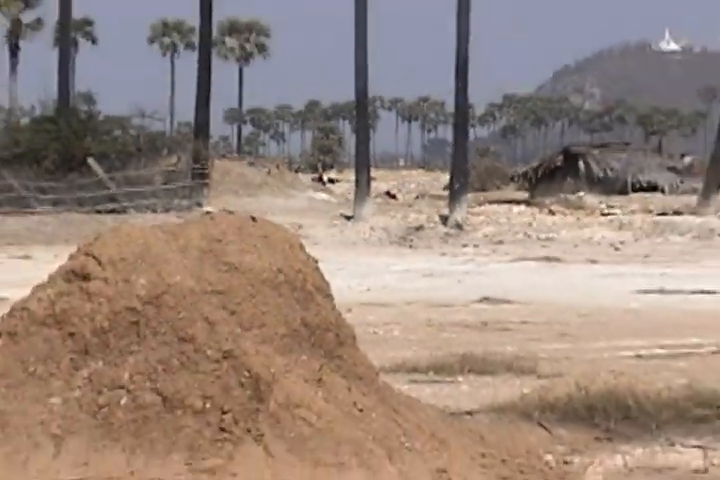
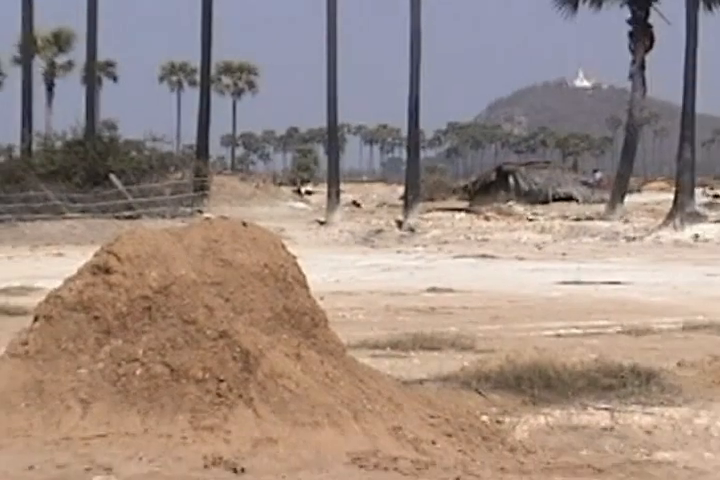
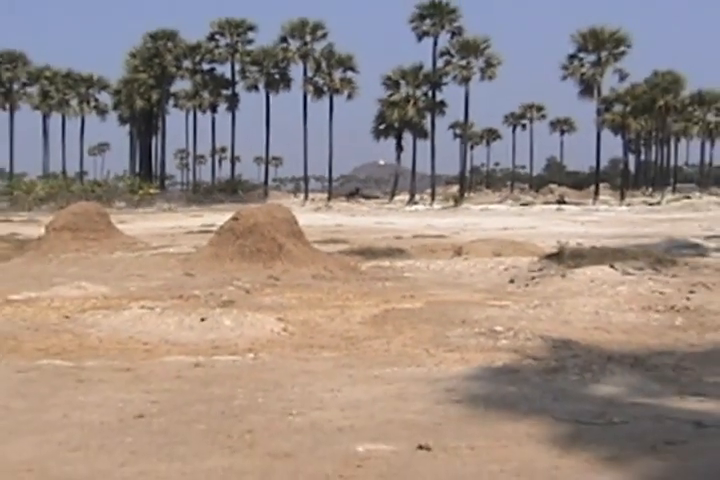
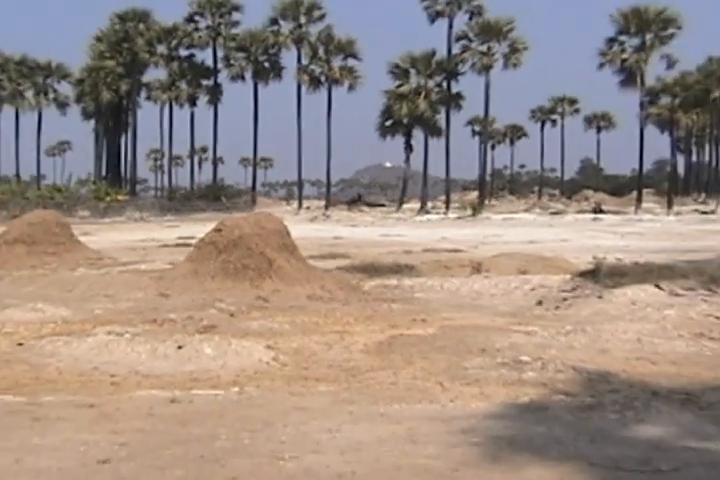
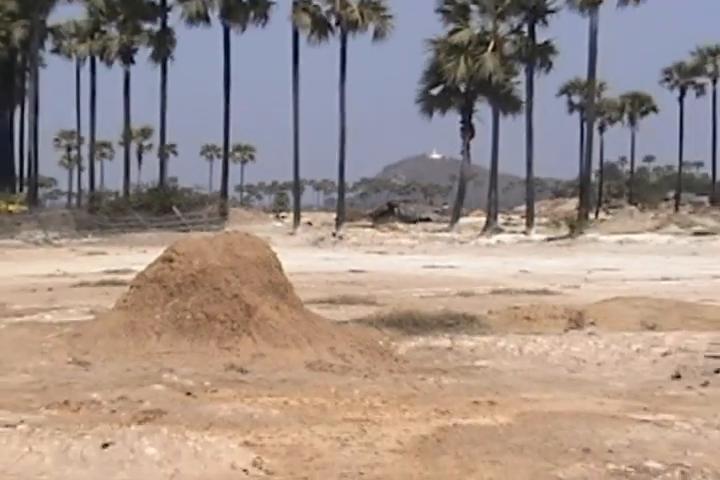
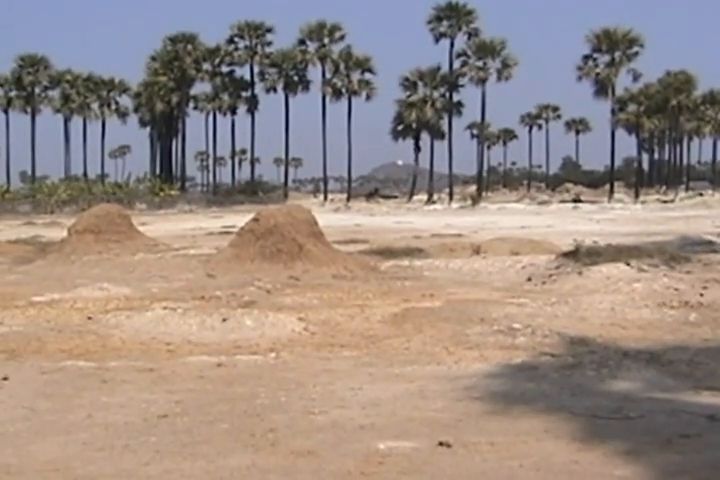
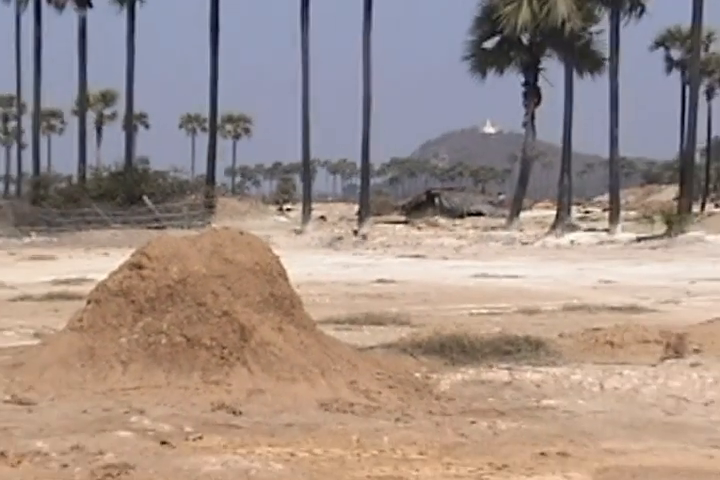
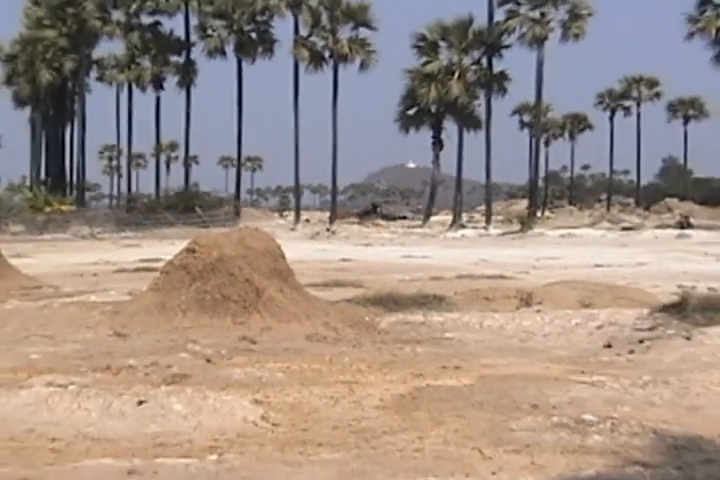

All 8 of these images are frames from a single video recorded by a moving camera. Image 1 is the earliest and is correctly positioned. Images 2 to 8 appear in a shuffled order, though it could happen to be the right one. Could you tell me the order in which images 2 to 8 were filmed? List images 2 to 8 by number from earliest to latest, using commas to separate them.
2, 7, 5, 8, 4, 3, 6
